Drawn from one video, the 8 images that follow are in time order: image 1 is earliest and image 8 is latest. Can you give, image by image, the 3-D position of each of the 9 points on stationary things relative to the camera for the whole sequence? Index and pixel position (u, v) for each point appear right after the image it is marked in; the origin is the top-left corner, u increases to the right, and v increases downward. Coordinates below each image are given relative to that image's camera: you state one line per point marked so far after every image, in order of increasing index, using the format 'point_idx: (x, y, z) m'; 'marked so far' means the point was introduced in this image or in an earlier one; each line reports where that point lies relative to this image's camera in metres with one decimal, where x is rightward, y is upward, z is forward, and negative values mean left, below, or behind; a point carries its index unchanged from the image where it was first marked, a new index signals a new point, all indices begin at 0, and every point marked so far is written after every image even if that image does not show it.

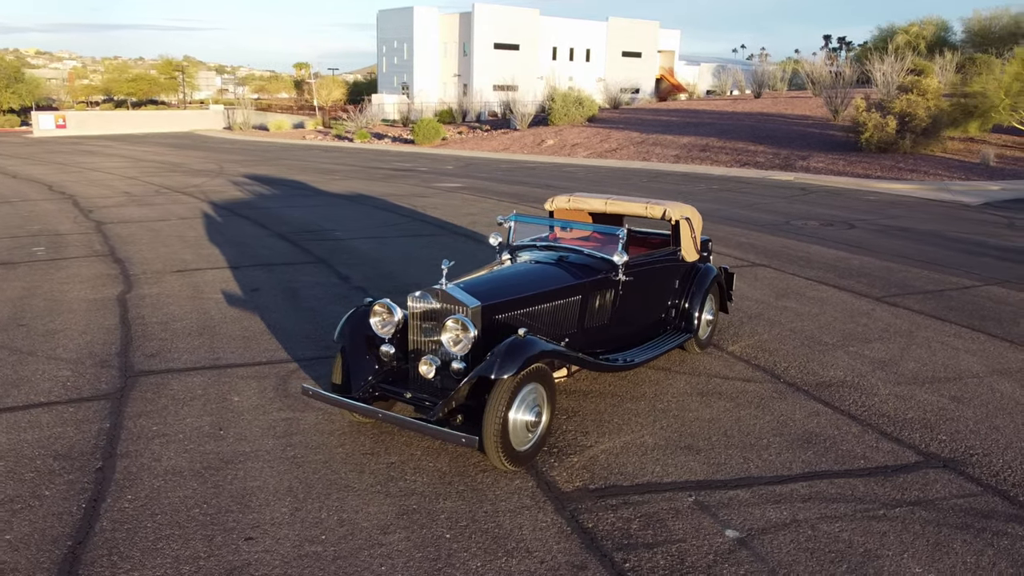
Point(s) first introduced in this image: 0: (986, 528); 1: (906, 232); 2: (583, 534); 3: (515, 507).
0: (+2.6, -1.3, +4.5) m
1: (+6.8, +1.0, +14.1) m
2: (+0.4, -1.3, +4.2) m
3: (0.0, -1.2, +4.5) m
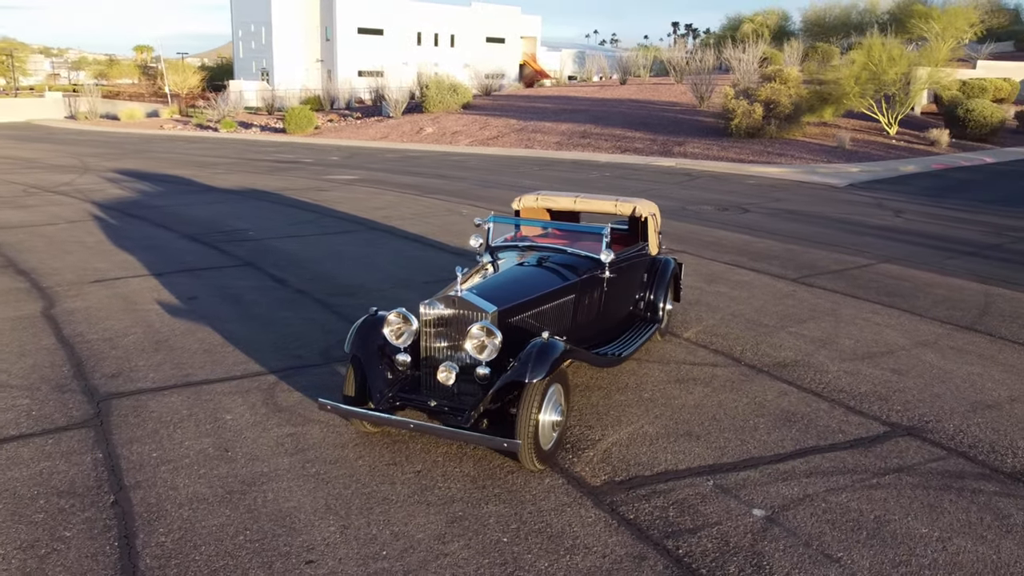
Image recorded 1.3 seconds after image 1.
0: (+2.8, -1.2, +5.0) m
1: (+5.3, +1.4, +15.2) m
2: (+0.6, -1.3, +4.5) m
3: (+0.3, -1.2, +4.6) m
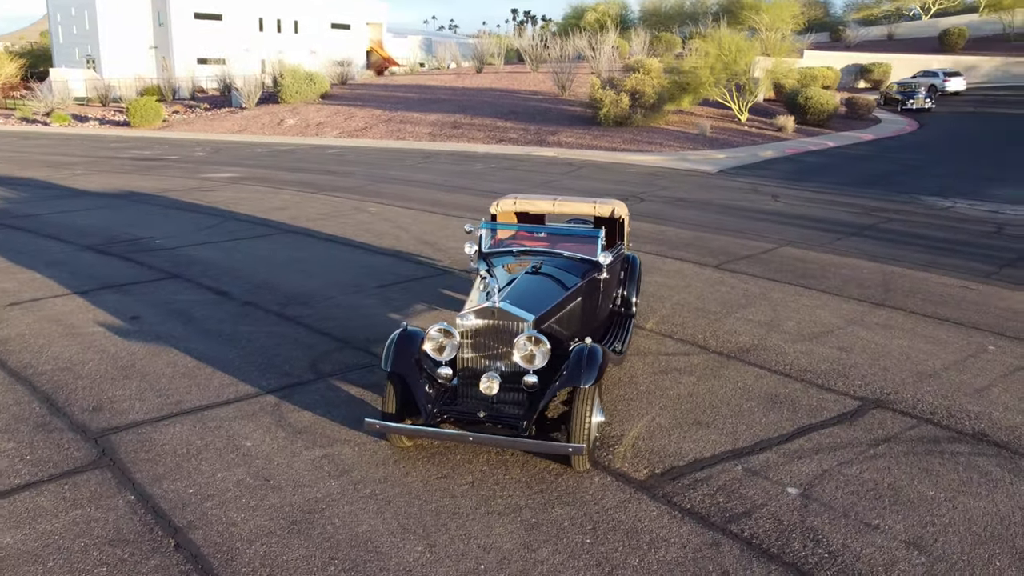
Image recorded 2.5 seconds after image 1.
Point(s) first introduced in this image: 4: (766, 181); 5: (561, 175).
0: (+3.0, -1.1, +5.7) m
1: (+3.5, +1.7, +16.2) m
2: (+1.0, -1.3, +4.8) m
3: (+0.6, -1.3, +4.9) m
4: (+6.0, +2.5, +19.3) m
5: (+1.2, +2.7, +19.6) m
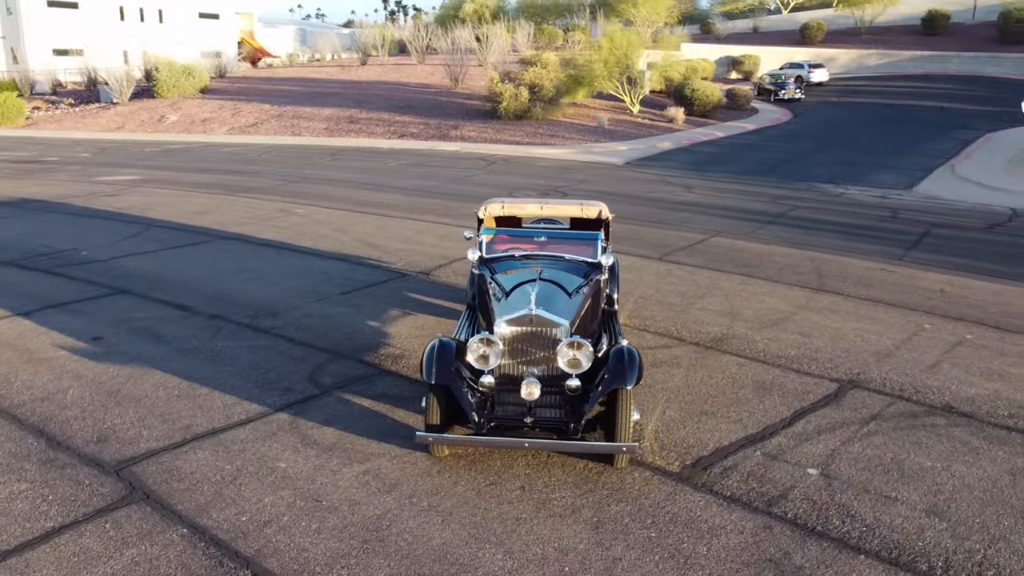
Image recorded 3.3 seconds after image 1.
0: (+3.2, -1.1, +6.3) m
1: (+1.9, +1.9, +16.7) m
2: (+1.4, -1.3, +5.1) m
3: (+1.0, -1.3, +5.1) m
4: (+3.9, +2.8, +20.2) m
5: (-0.9, +2.8, +19.7) m
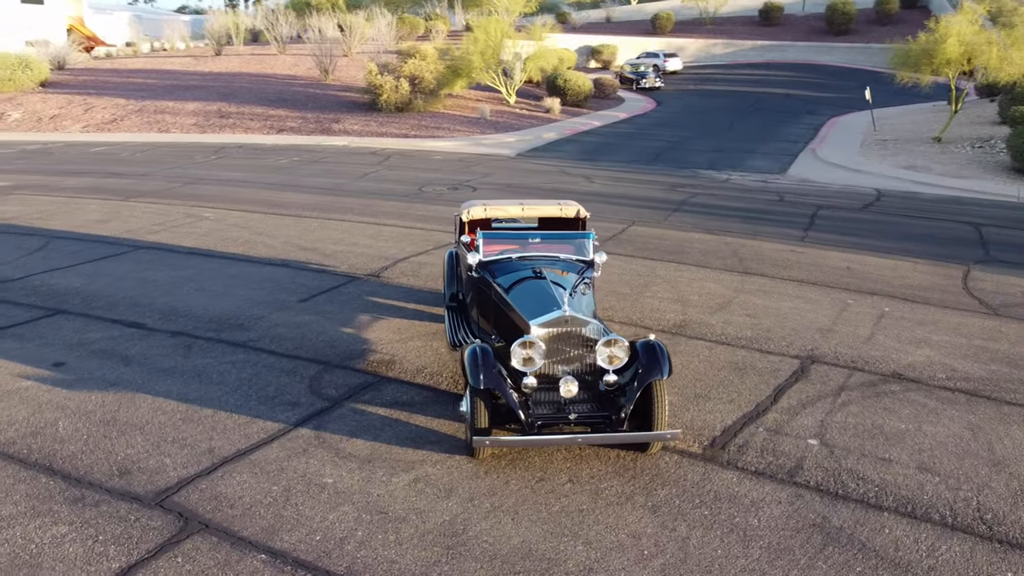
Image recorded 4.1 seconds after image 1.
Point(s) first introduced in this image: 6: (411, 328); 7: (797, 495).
0: (+3.3, -0.9, +7.1) m
1: (0.0, +2.1, +17.0) m
2: (+1.7, -1.3, +5.6) m
3: (+1.3, -1.3, +5.5) m
4: (+1.4, +3.2, +20.8) m
5: (-3.3, +2.9, +19.5) m
6: (-1.0, -0.4, +8.4) m
7: (+1.9, -1.4, +5.3) m
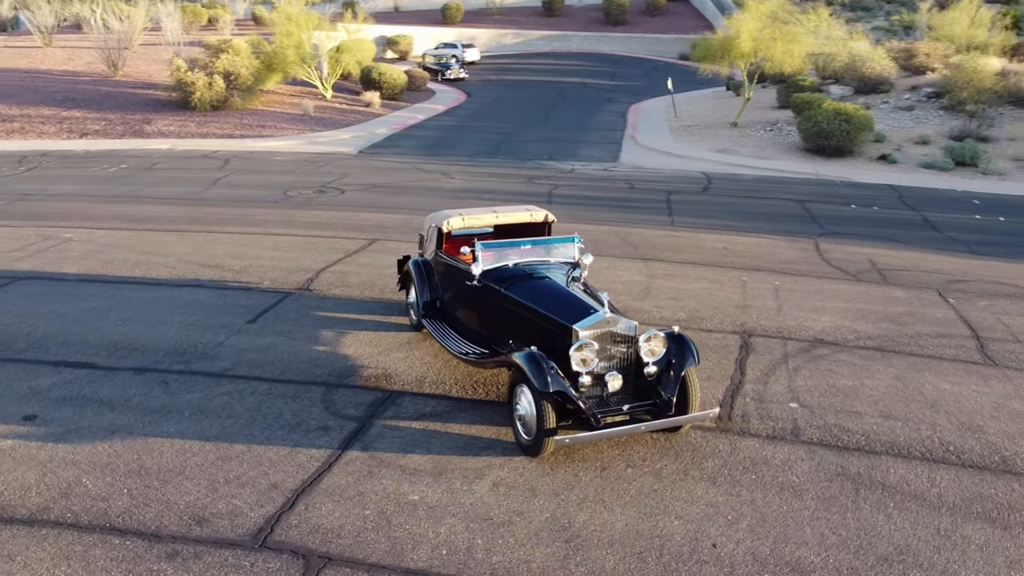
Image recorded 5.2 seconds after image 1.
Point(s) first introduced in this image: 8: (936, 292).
0: (+3.1, -0.7, +8.4) m
1: (-2.7, +2.1, +17.0) m
2: (+2.1, -1.2, +6.5) m
3: (+1.7, -1.2, +6.3) m
4: (-2.5, +3.3, +21.0) m
5: (-6.7, +2.6, +18.5) m
6: (-1.4, -0.5, +8.4) m
7: (+2.3, -1.3, +6.3) m
8: (+5.6, -0.1, +10.8) m
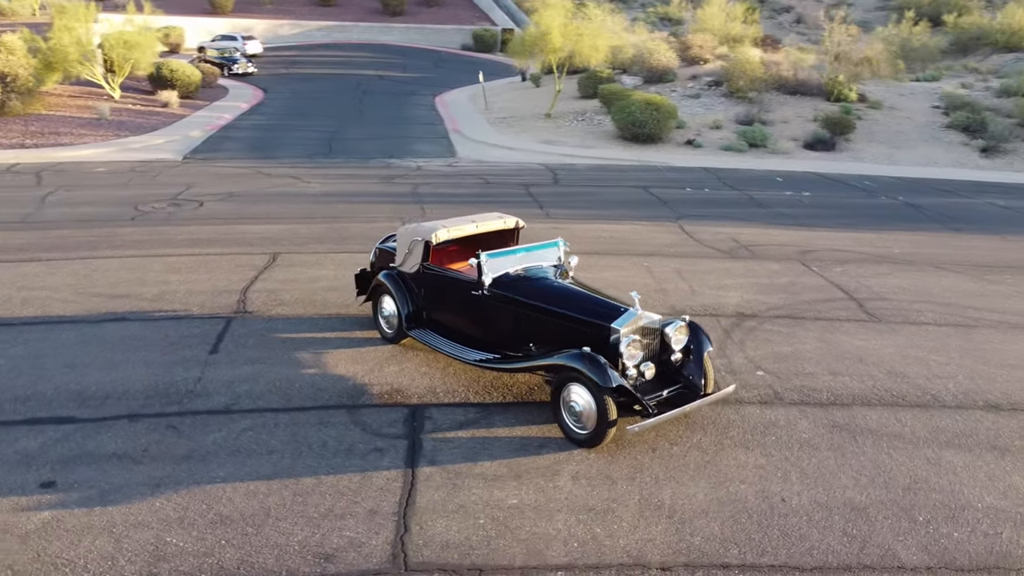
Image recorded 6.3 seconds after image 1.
0: (+2.8, -0.5, +9.6) m
1: (-5.4, +1.8, +16.2) m
2: (+2.3, -1.1, +7.5) m
3: (+2.0, -1.1, +7.3) m
4: (-6.4, +3.0, +20.1) m
5: (-9.7, +2.0, +16.6) m
6: (-1.5, -0.7, +8.4) m
7: (+2.6, -1.1, +7.4) m
8: (+4.4, +0.4, +12.6) m
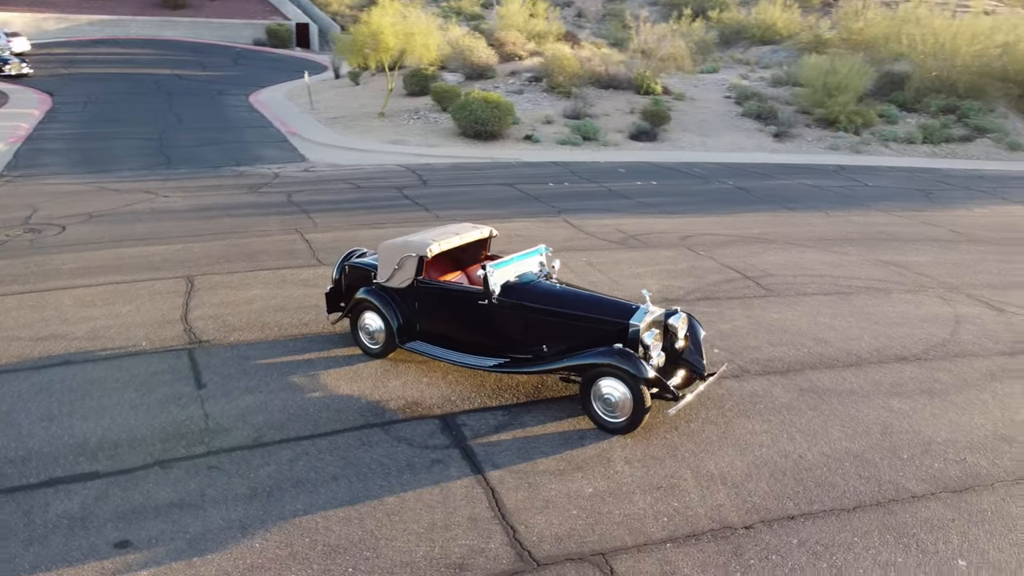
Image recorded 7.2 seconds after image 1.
0: (+2.2, -0.3, +10.7) m
1: (-7.6, +1.3, +15.0) m
2: (+2.4, -0.9, +8.6) m
3: (+2.1, -1.0, +8.3) m
4: (-9.6, +2.5, +18.4) m
5: (-11.7, +1.2, +14.3) m
6: (-1.6, -0.9, +8.5) m
7: (+2.7, -1.0, +8.5) m
8: (+3.0, +0.7, +14.0) m
